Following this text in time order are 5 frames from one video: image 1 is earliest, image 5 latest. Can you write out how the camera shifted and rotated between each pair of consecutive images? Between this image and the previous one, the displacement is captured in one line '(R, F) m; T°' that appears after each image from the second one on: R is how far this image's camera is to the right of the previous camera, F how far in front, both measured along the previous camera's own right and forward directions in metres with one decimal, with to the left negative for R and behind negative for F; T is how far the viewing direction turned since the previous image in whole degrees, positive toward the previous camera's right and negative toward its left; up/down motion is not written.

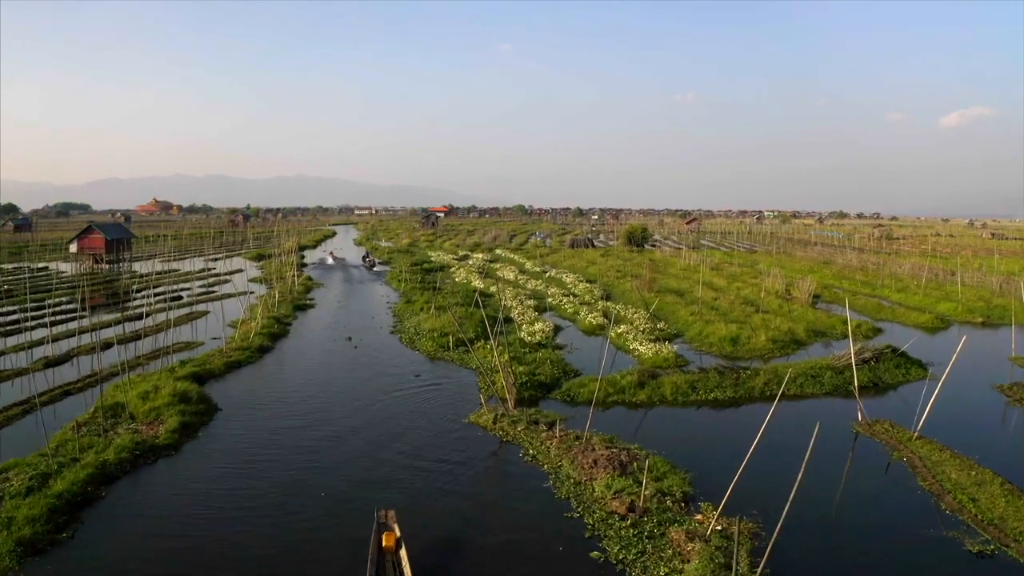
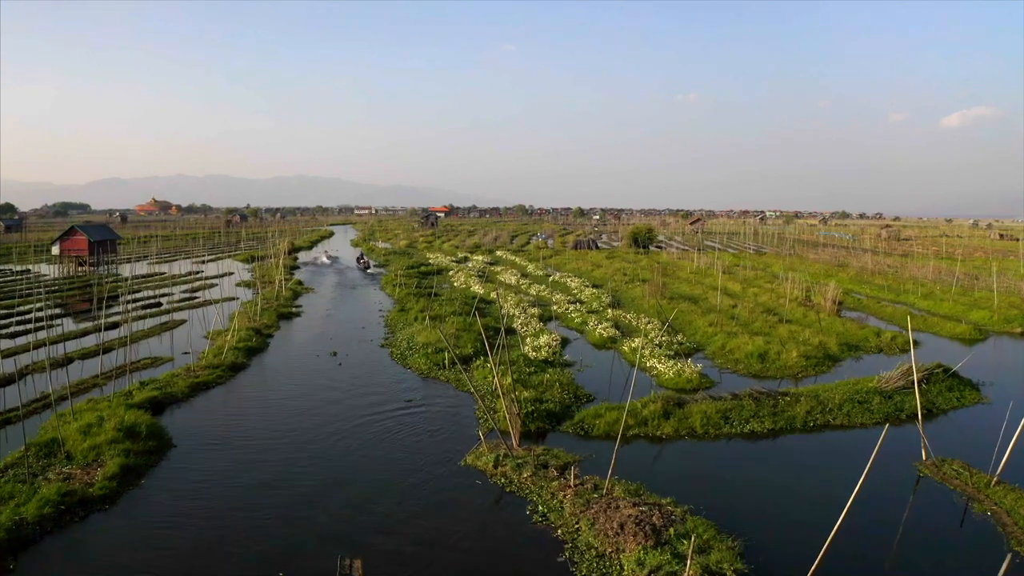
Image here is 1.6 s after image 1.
(-0.1, +1.9) m; 0°
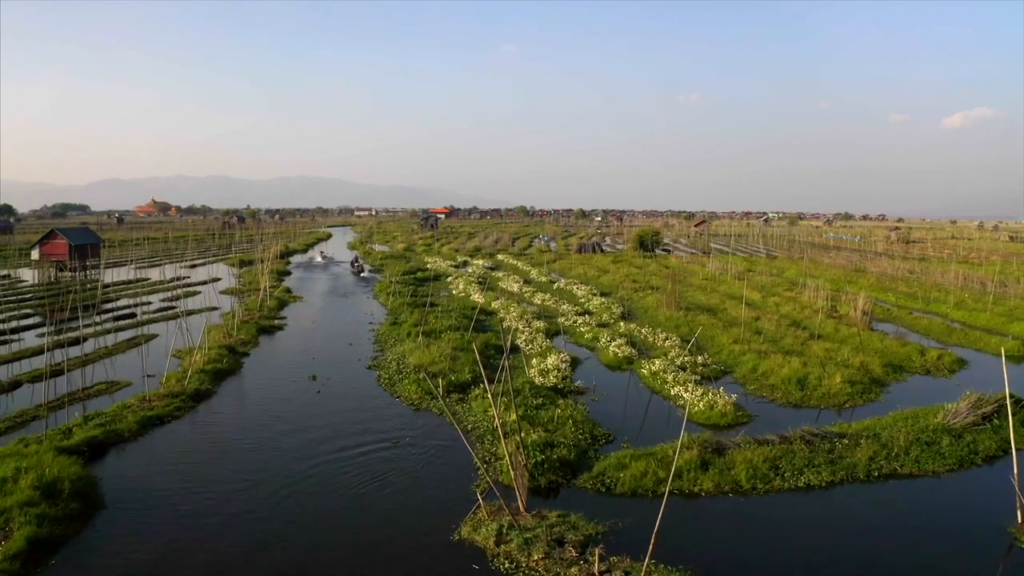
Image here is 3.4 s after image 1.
(-0.1, +2.0) m; 0°
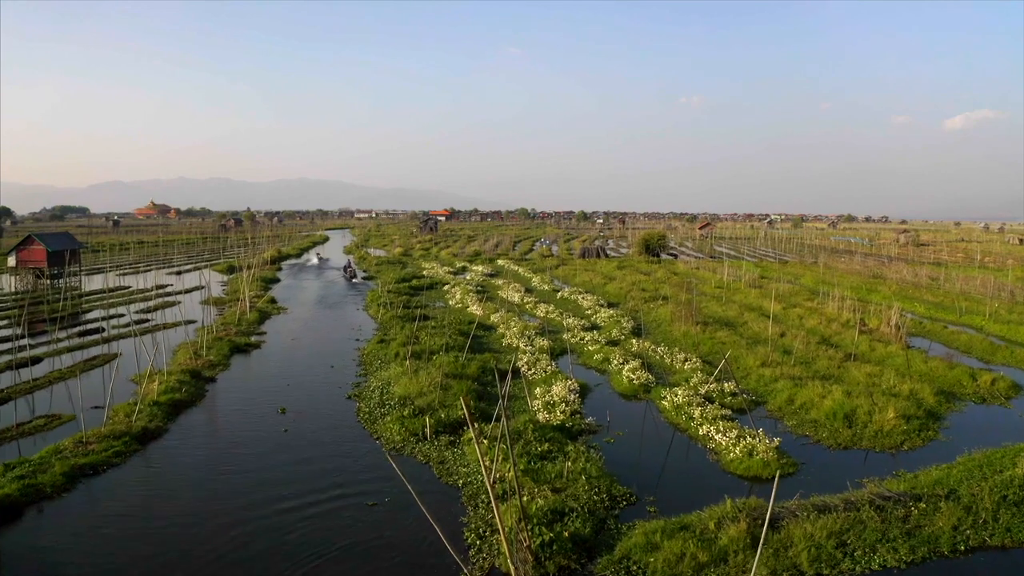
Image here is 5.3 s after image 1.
(0.0, +2.0) m; 0°
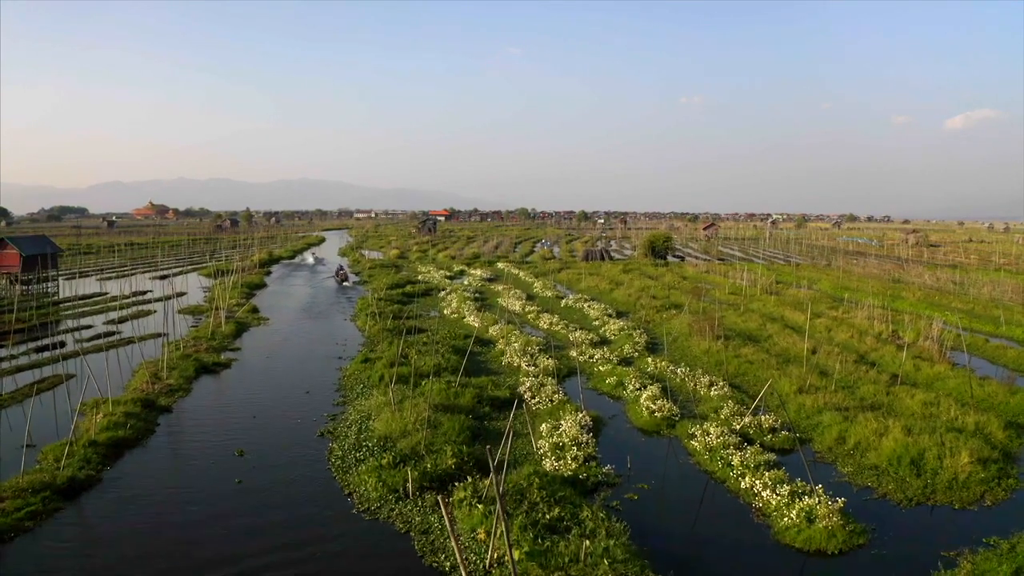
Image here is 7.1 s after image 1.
(0.0, +2.0) m; 0°
